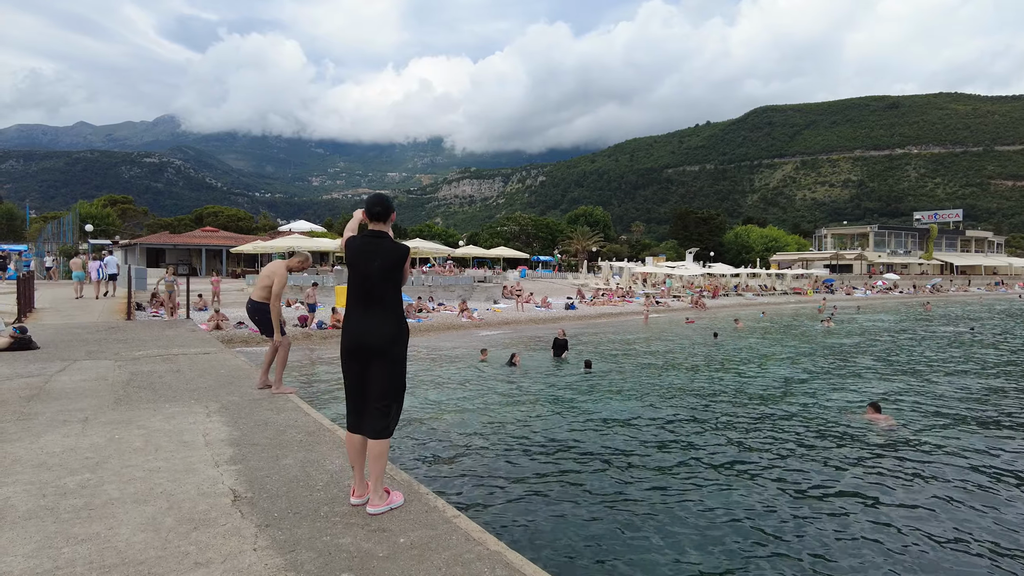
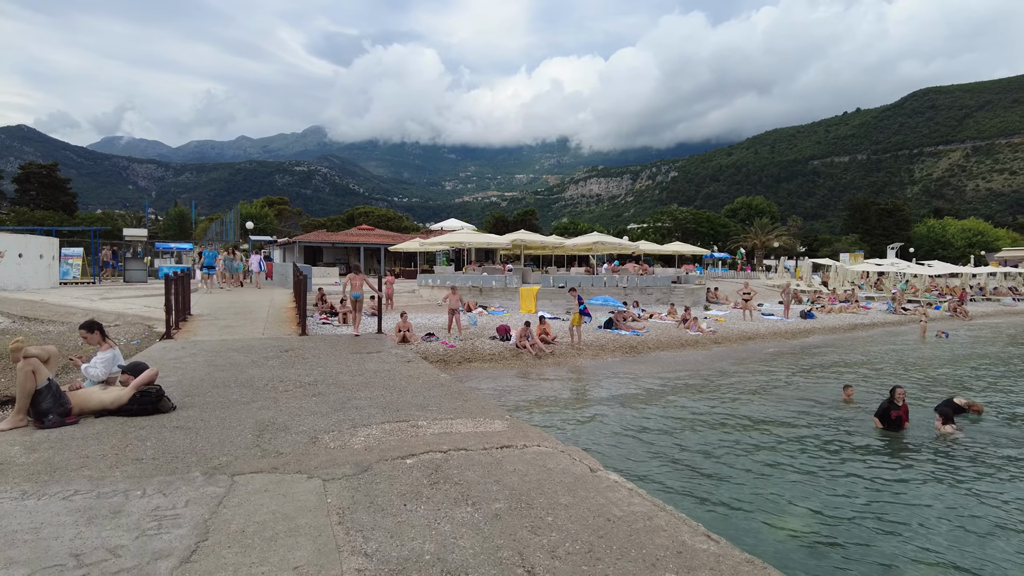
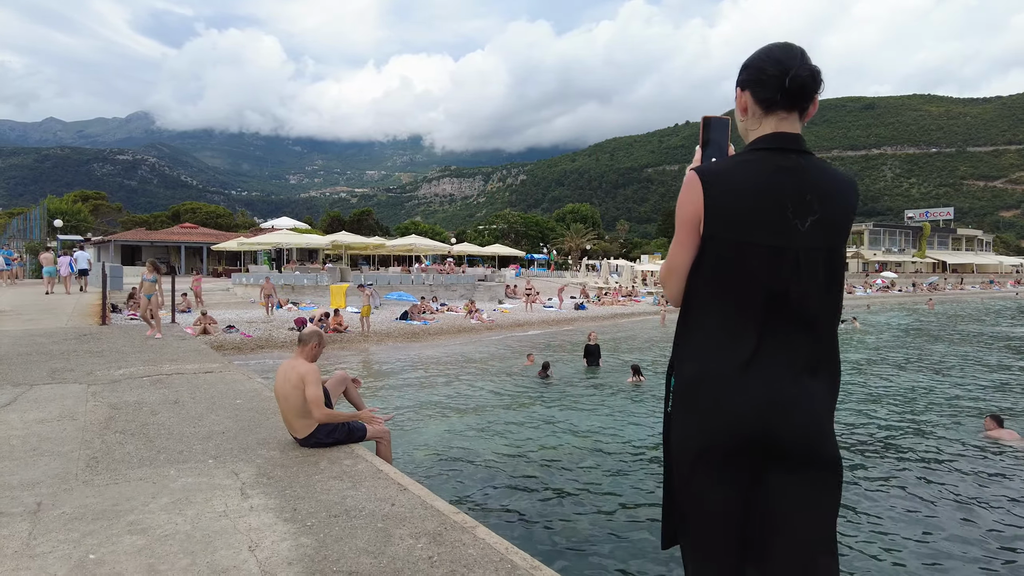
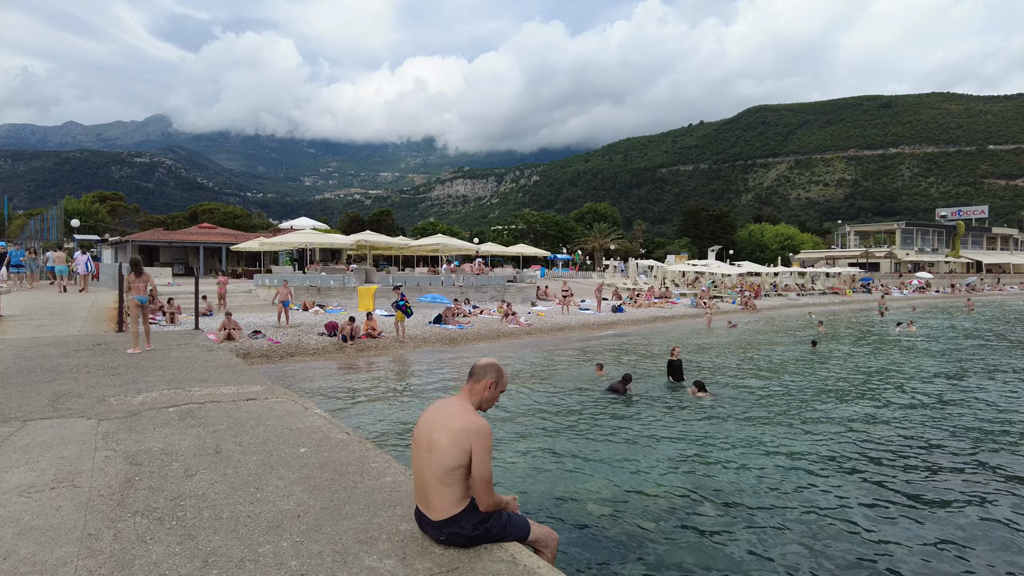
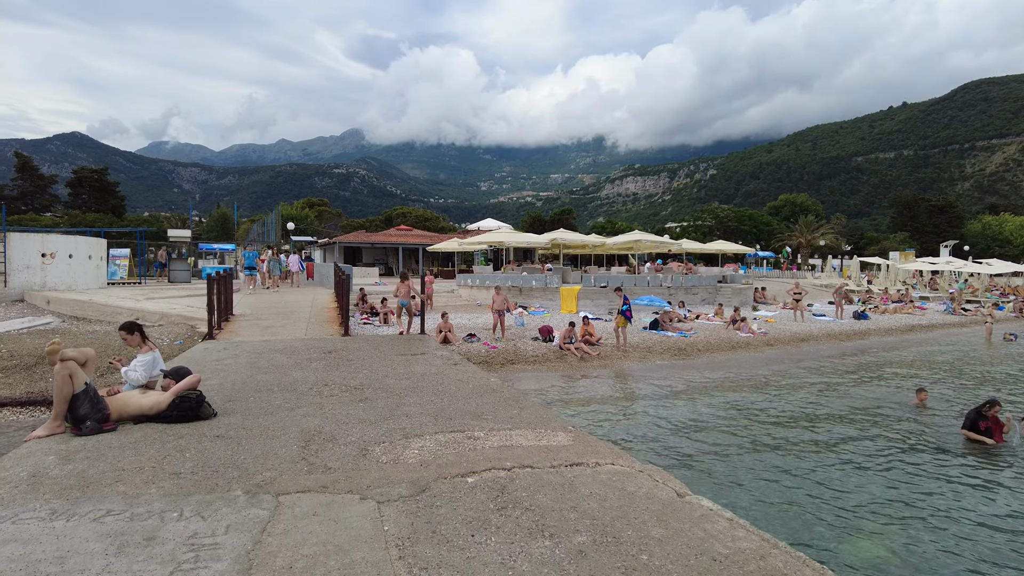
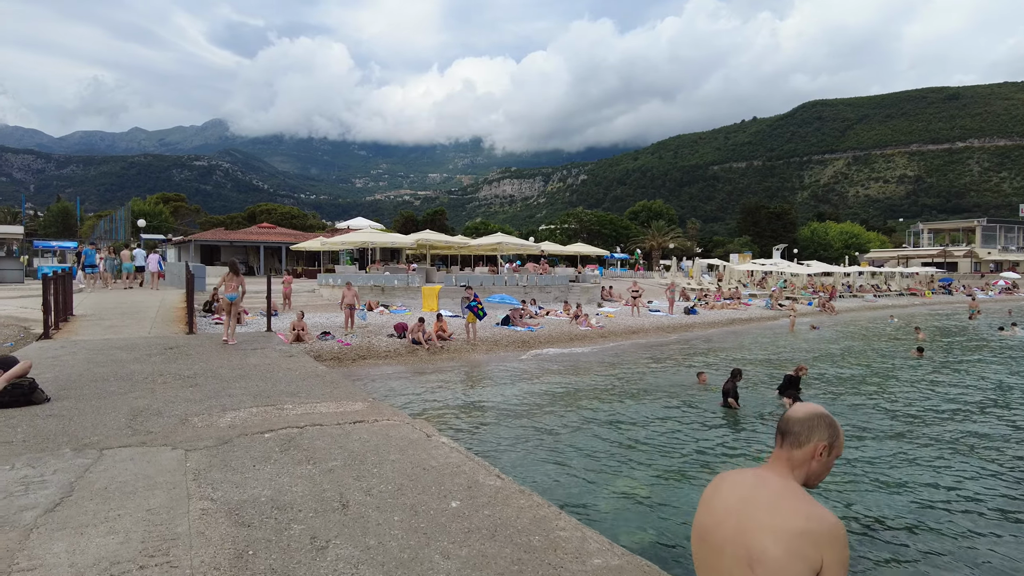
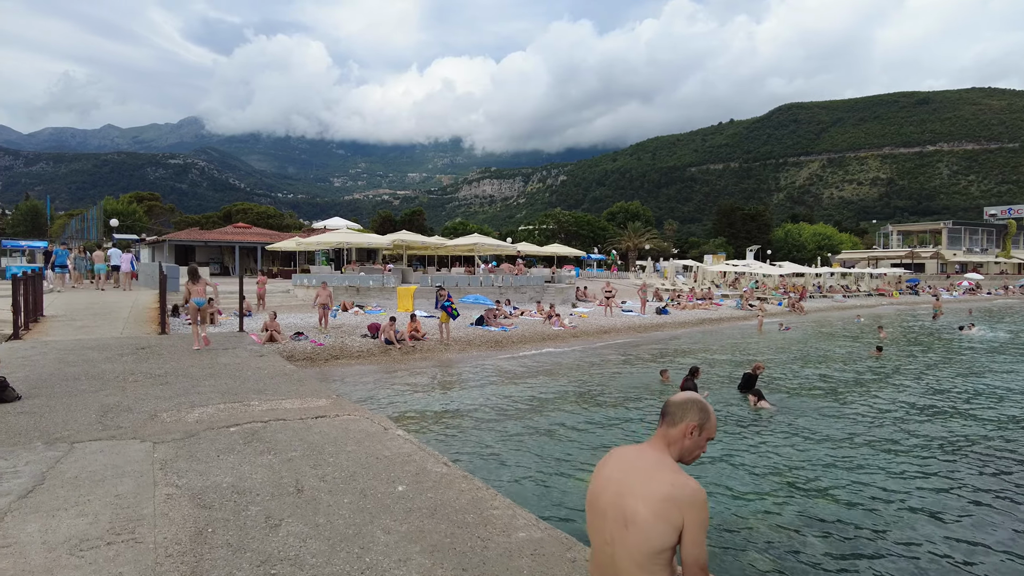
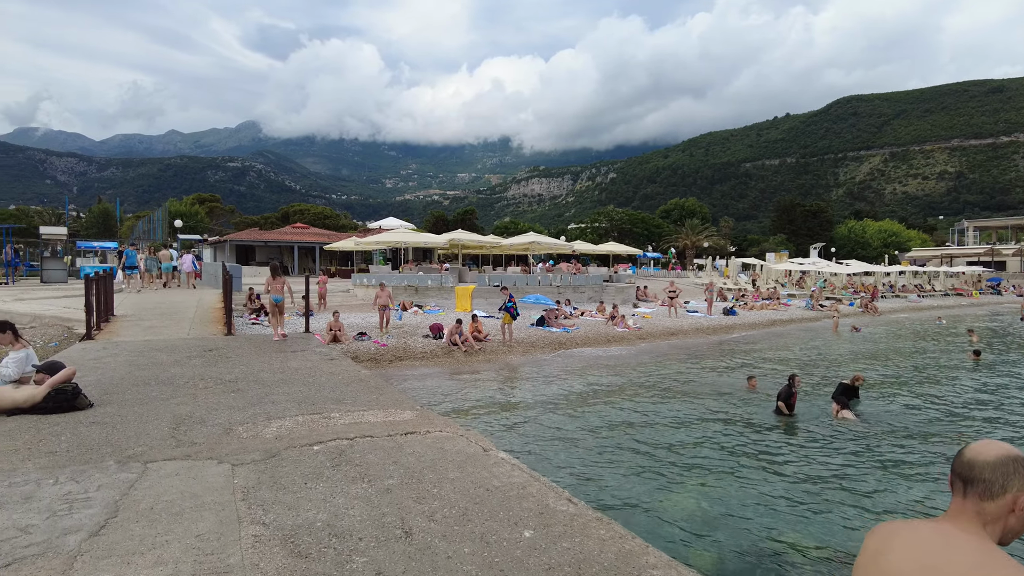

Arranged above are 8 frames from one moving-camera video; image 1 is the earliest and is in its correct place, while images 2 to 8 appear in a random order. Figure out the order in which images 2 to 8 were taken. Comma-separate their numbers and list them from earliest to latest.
3, 4, 7, 6, 8, 2, 5
